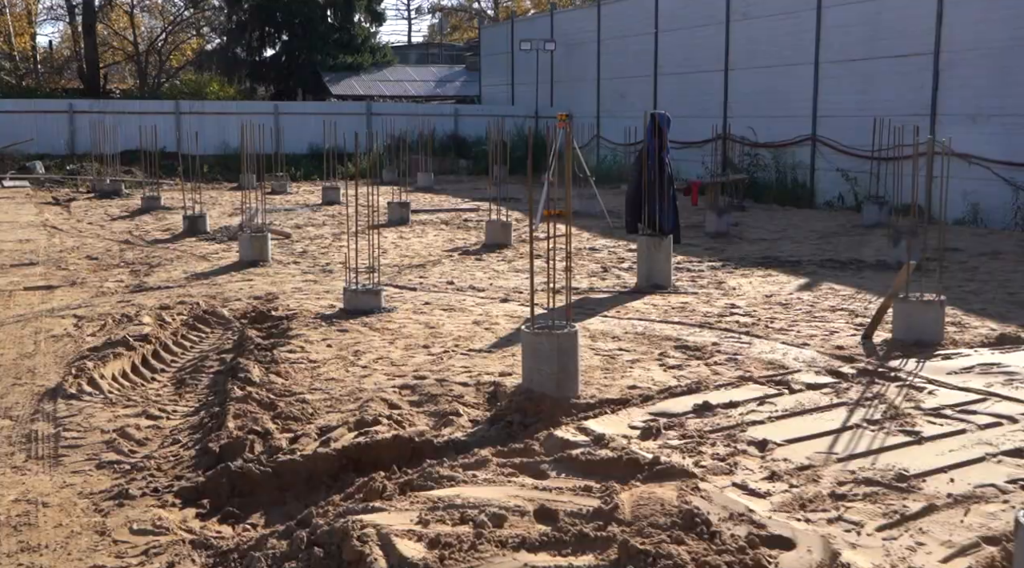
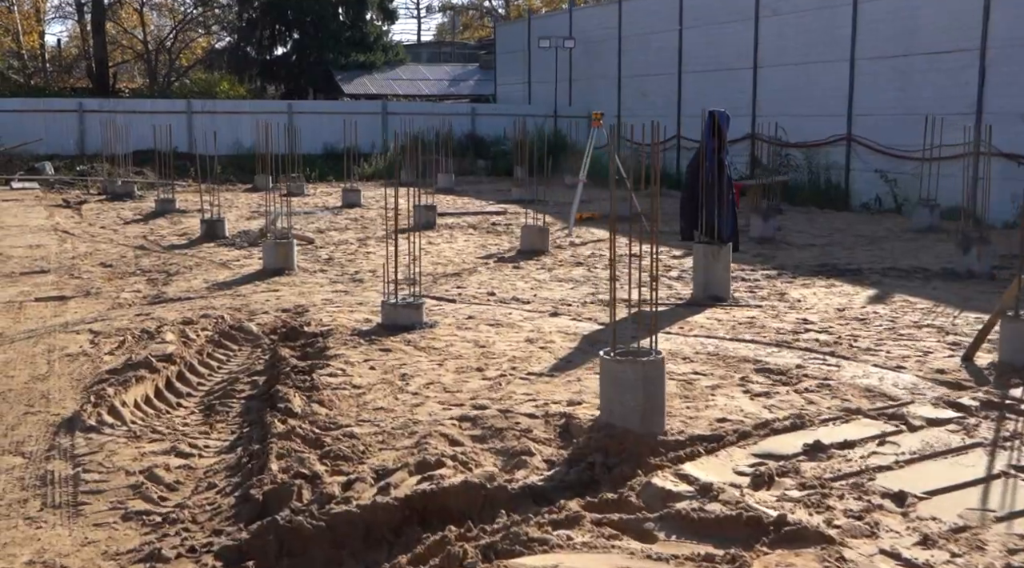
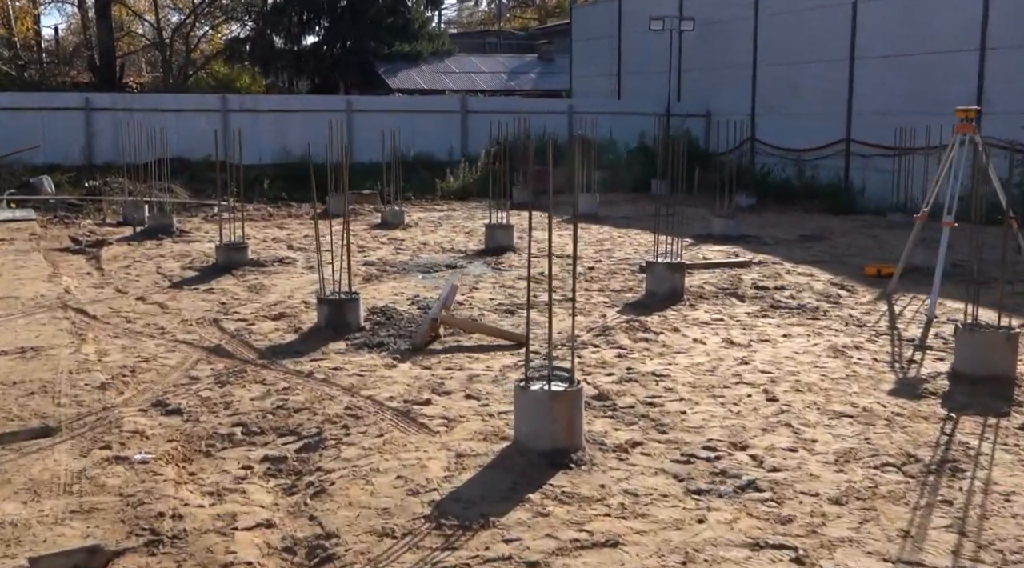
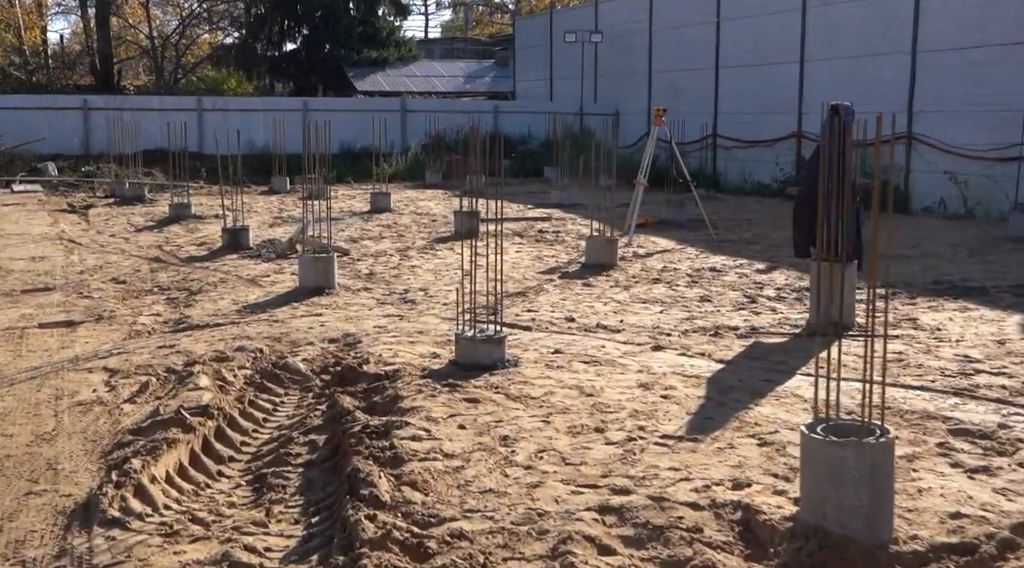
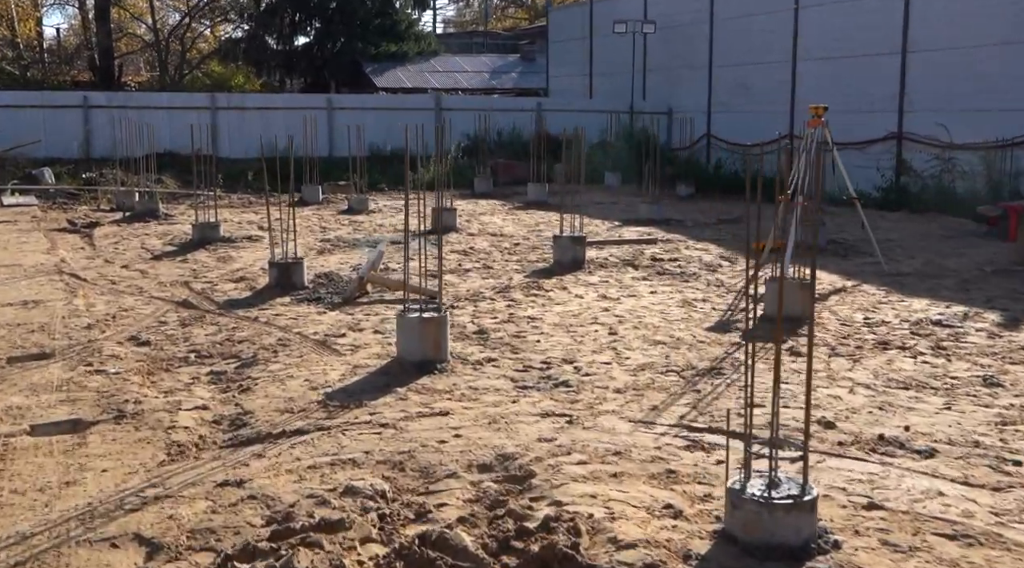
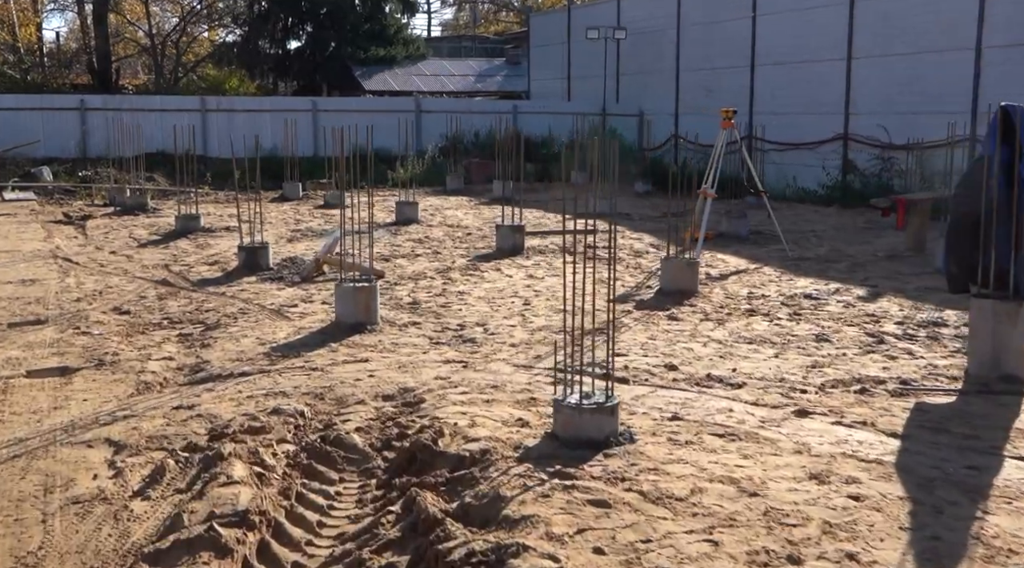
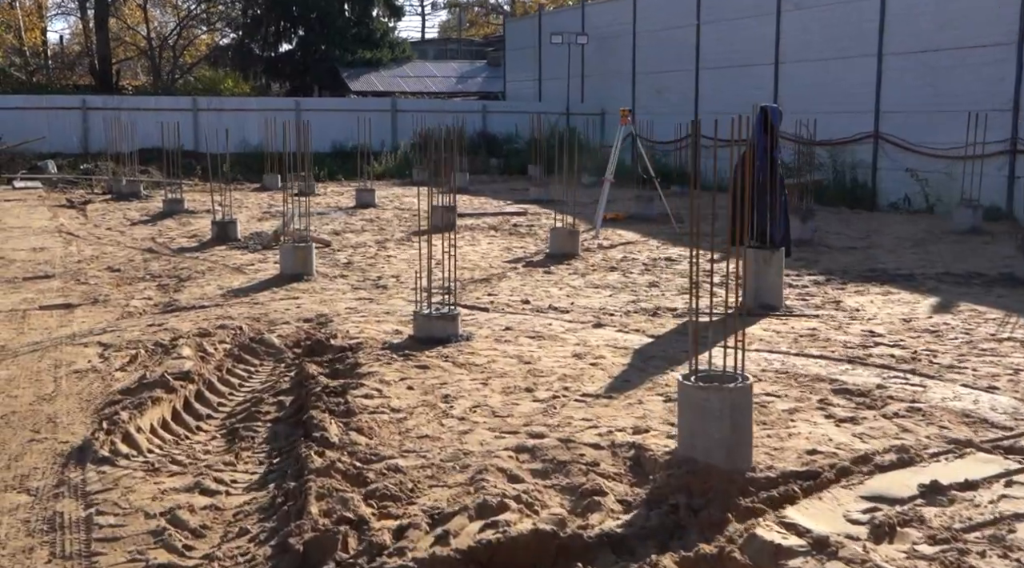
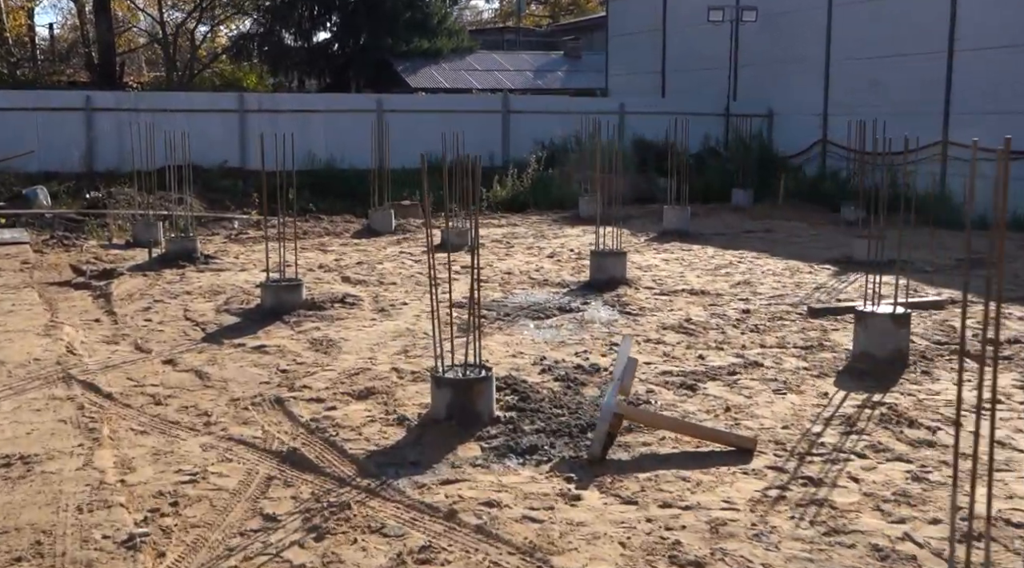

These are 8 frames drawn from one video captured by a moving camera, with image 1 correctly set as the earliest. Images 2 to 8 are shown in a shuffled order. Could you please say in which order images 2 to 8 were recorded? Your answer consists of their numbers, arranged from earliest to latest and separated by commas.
2, 7, 4, 6, 5, 3, 8
